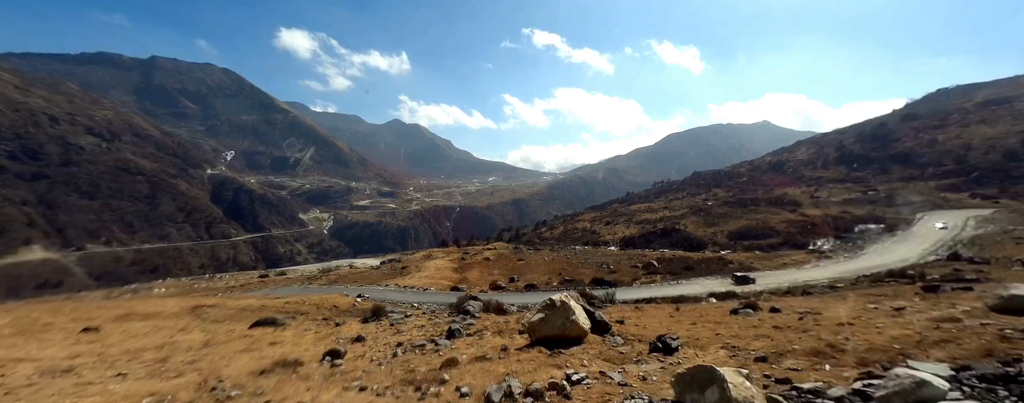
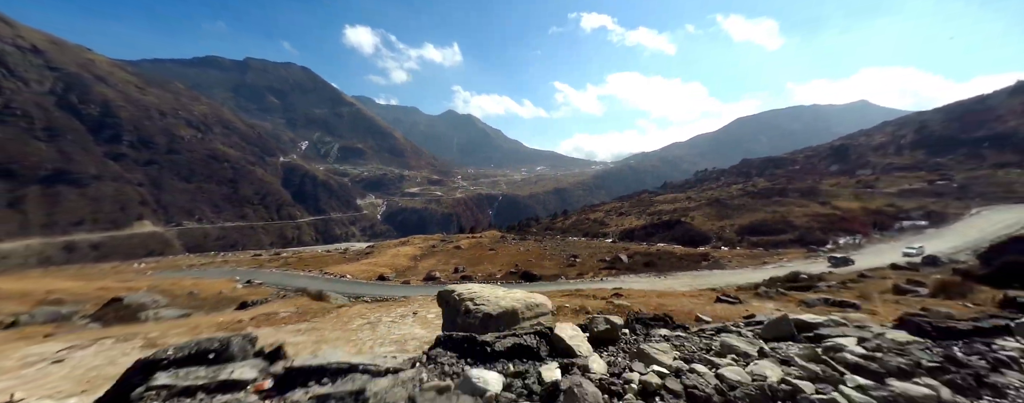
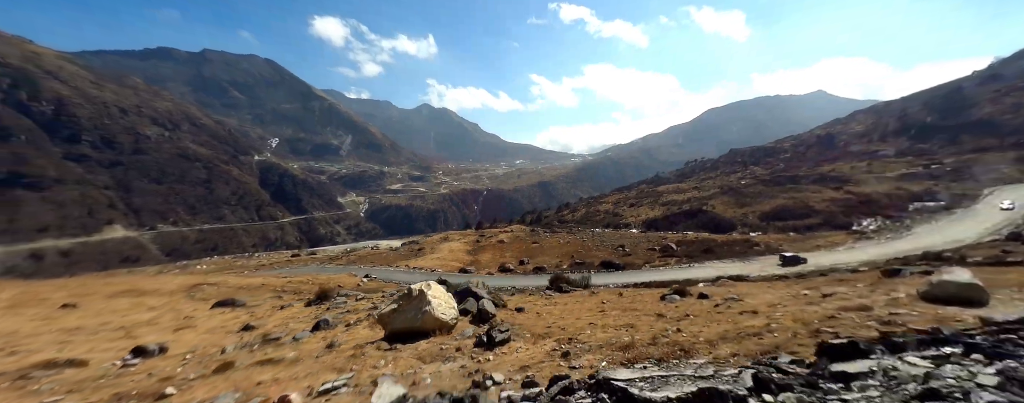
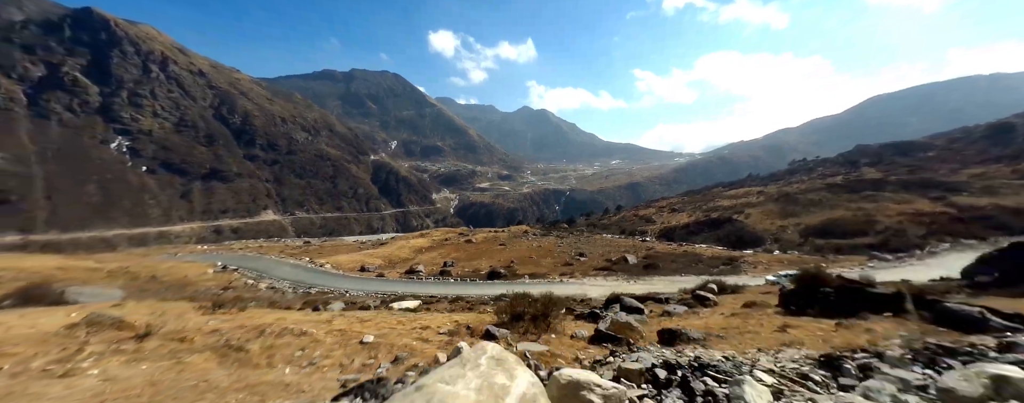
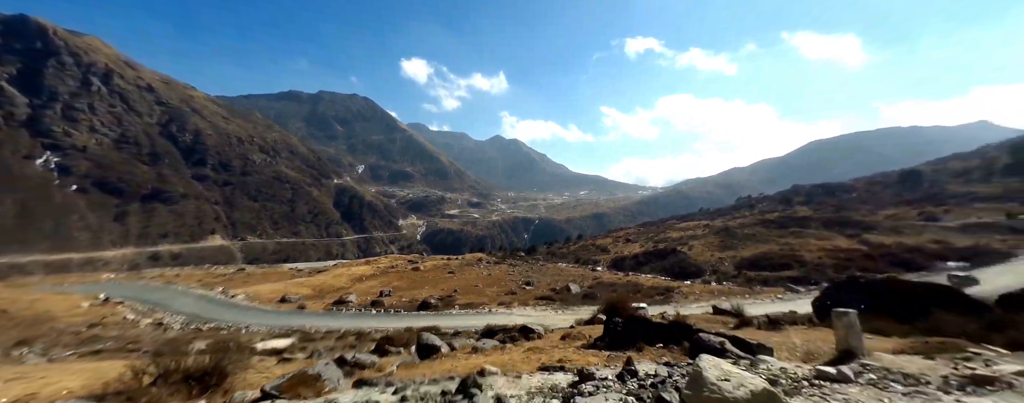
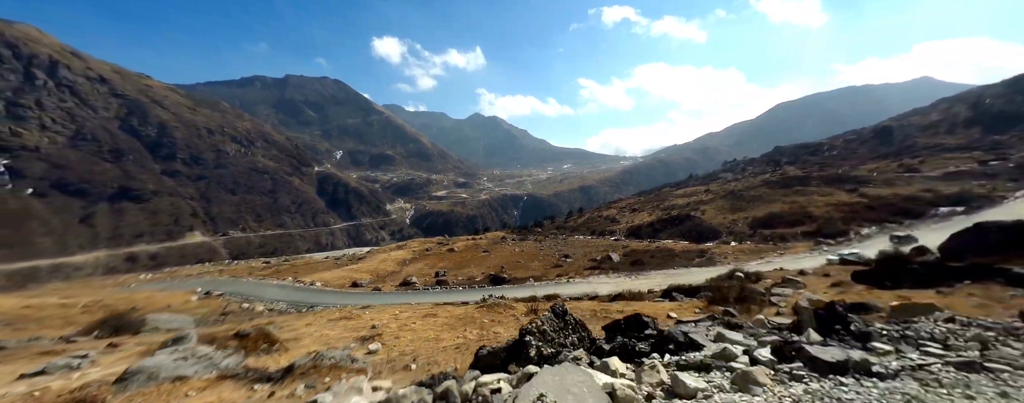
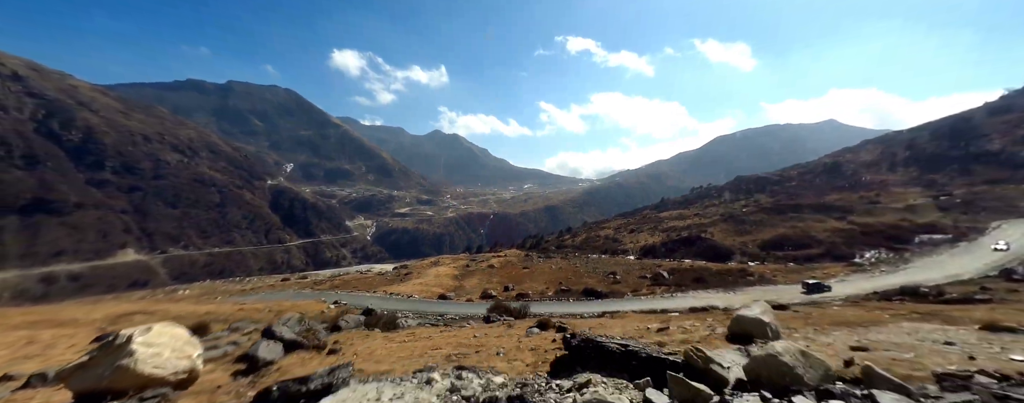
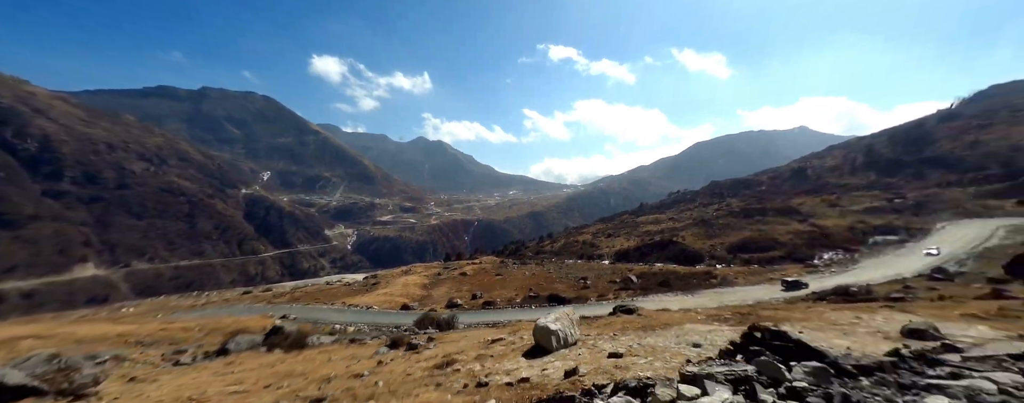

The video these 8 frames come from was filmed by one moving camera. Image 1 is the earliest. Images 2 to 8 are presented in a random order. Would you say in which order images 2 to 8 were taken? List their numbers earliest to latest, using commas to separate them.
3, 7, 8, 2, 6, 4, 5
